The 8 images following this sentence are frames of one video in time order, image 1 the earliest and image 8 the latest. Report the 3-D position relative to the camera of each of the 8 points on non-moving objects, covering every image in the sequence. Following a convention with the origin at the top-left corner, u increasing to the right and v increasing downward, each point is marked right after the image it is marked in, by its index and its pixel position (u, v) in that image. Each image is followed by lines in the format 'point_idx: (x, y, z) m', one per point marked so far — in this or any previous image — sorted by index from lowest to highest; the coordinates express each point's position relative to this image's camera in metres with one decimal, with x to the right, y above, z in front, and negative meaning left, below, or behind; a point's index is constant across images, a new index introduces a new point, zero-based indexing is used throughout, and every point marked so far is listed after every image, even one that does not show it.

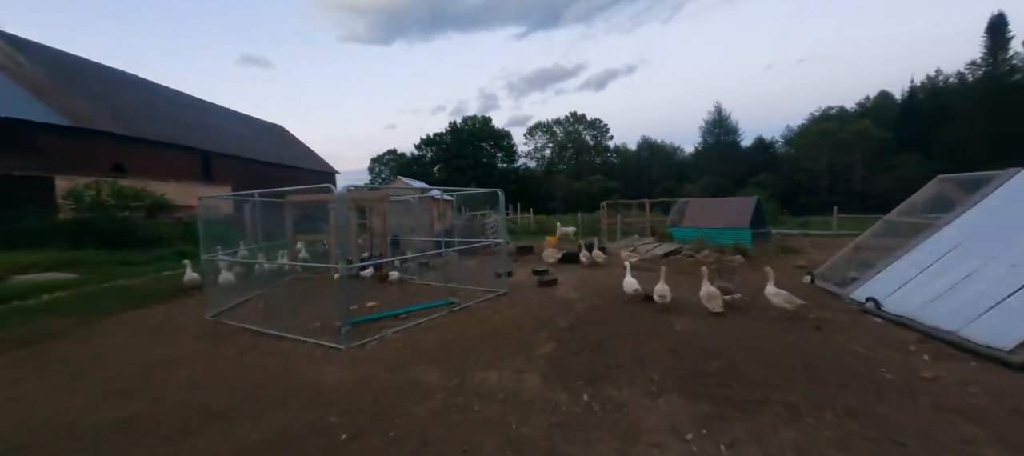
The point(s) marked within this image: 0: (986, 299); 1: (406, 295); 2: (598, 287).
0: (+6.5, -1.0, +5.5) m
1: (-2.0, -1.3, +7.5) m
2: (+1.9, -1.3, +8.9) m
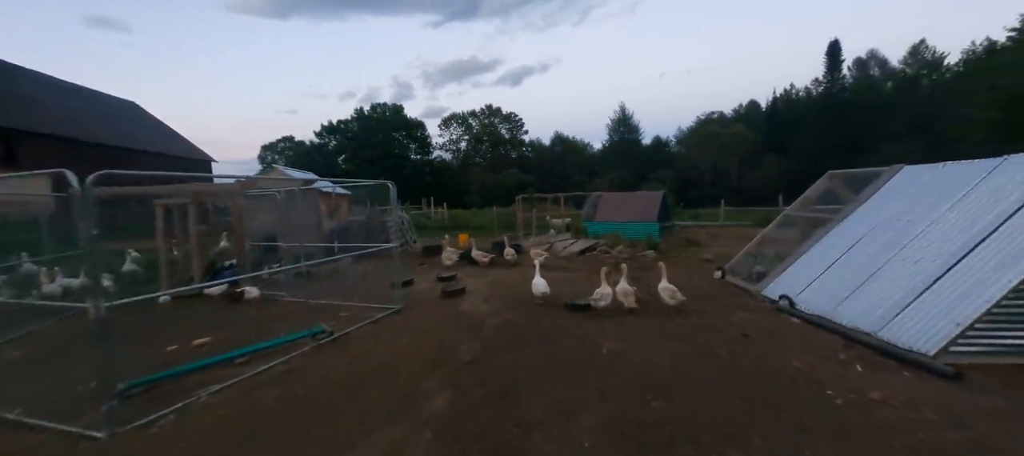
0: (+5.2, -1.0, +5.4) m
1: (-3.5, -1.3, +5.7) m
2: (0.0, -1.3, +7.8) m
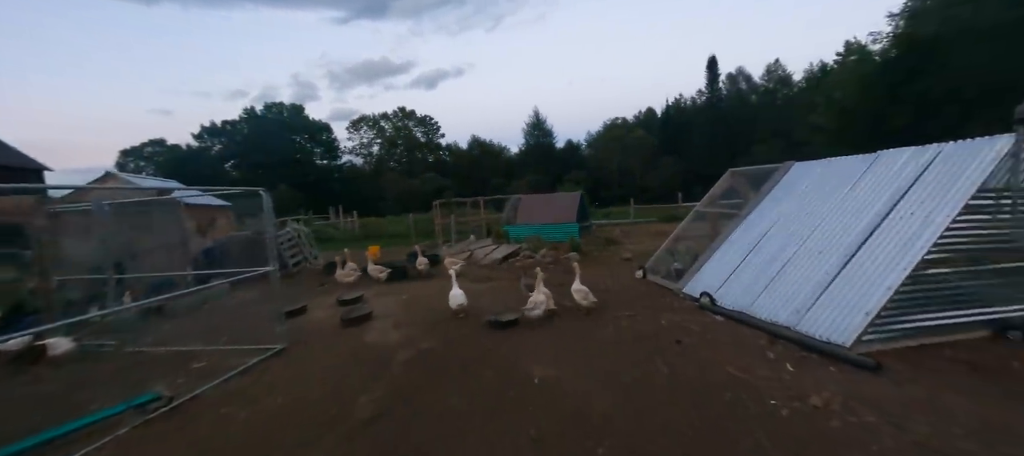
0: (+4.1, -0.9, +5.6) m
1: (-4.5, -1.6, +4.1) m
2: (-1.5, -1.5, +6.9) m
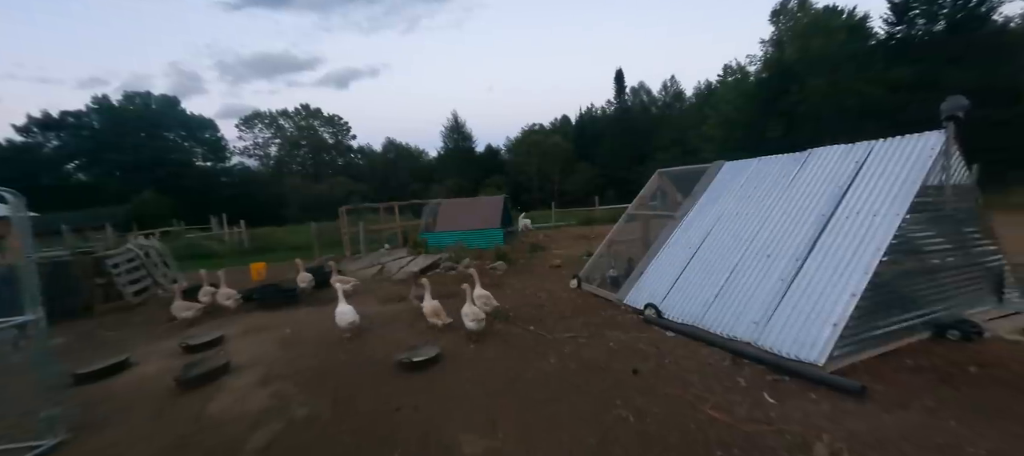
0: (+3.1, -0.9, +5.1) m
1: (-5.0, -1.8, +1.9) m
2: (-2.6, -1.6, +5.3) m
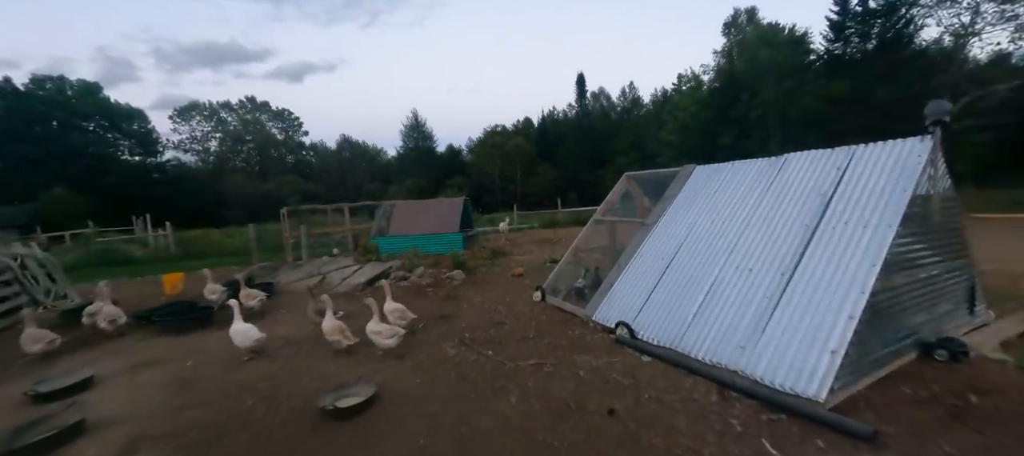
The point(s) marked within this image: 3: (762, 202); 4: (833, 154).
0: (+2.6, -1.0, +4.5) m
1: (-5.1, -1.9, +0.7) m
2: (-3.1, -1.8, +4.2) m
3: (+3.5, +0.4, +5.6) m
4: (+4.3, +1.0, +5.4) m
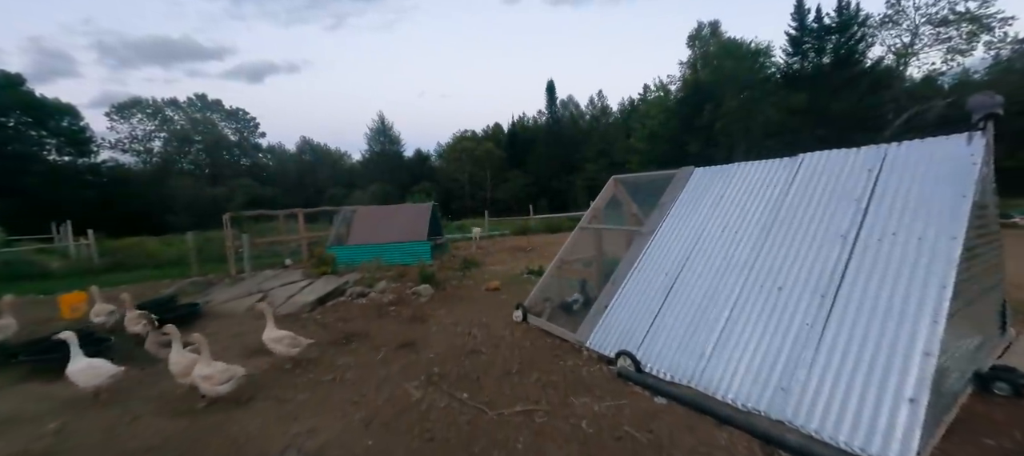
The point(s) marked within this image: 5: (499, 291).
0: (+2.5, -1.1, +3.7) m
1: (-5.0, -2.0, -0.8) m
2: (-3.2, -1.9, +2.9) m
3: (+3.3, +0.2, +4.9) m
4: (+4.1, +0.8, +4.7) m
5: (-0.3, -1.4, +9.1) m
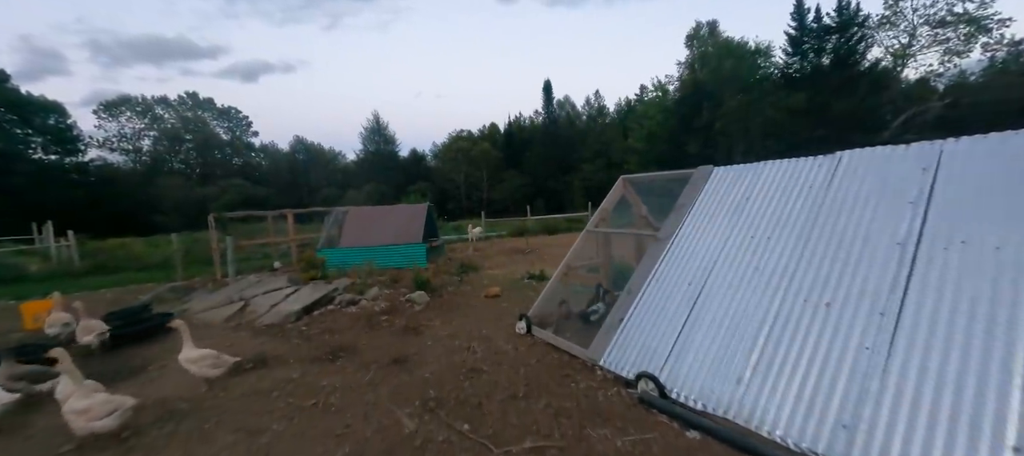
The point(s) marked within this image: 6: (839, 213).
0: (+2.6, -1.2, +3.1) m
1: (-4.8, -2.0, -1.4) m
2: (-3.1, -1.9, +2.3) m
3: (+3.3, +0.2, +4.3) m
4: (+4.1, +0.8, +4.1) m
5: (-0.3, -1.5, +8.5) m
6: (+3.4, +0.2, +4.2) m
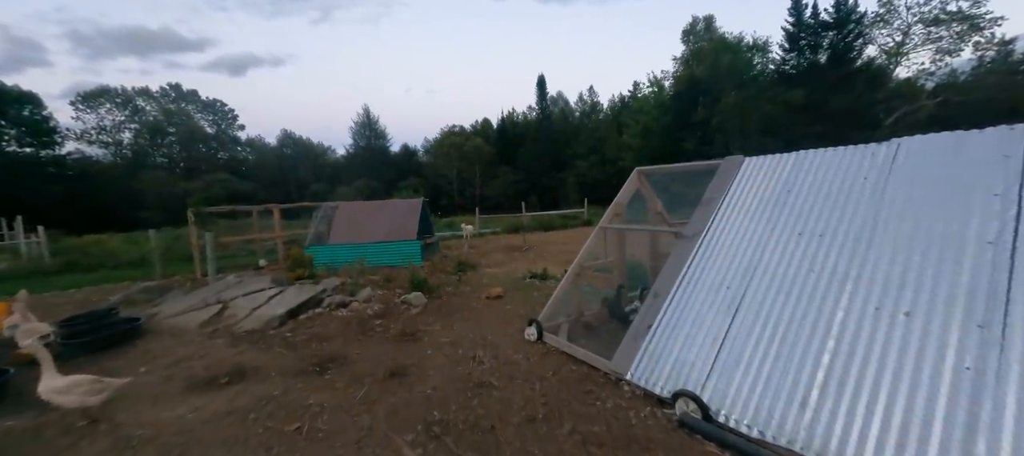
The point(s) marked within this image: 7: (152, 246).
0: (+2.8, -1.2, +2.6) m
1: (-4.5, -2.0, -2.1) m
2: (-2.9, -1.9, +1.7) m
3: (+3.5, +0.2, +3.8) m
4: (+4.3, +0.8, +3.6) m
5: (-0.2, -1.4, +7.9) m
6: (+3.6, +0.2, +3.7) m
7: (-12.7, -0.6, +14.2) m
